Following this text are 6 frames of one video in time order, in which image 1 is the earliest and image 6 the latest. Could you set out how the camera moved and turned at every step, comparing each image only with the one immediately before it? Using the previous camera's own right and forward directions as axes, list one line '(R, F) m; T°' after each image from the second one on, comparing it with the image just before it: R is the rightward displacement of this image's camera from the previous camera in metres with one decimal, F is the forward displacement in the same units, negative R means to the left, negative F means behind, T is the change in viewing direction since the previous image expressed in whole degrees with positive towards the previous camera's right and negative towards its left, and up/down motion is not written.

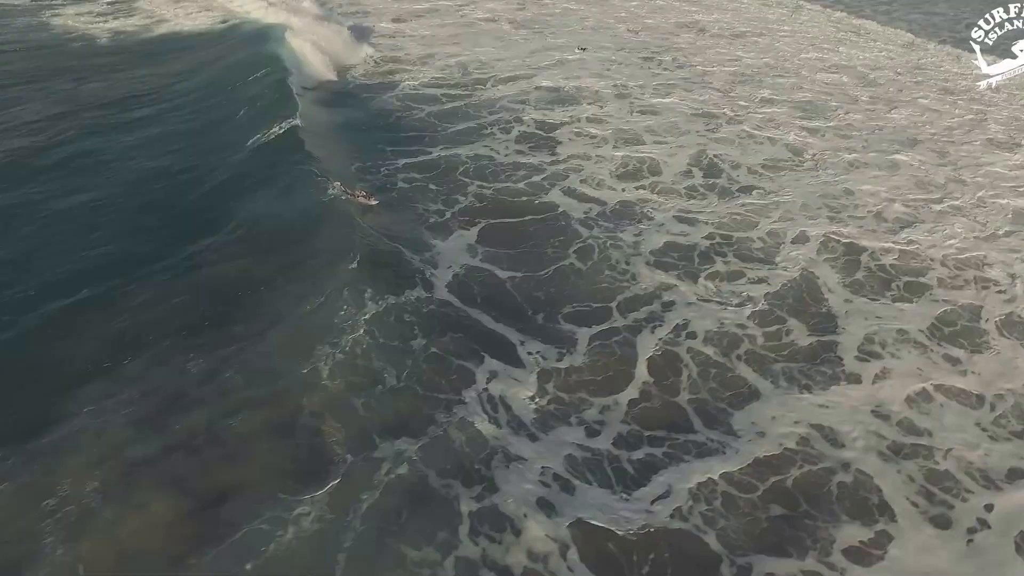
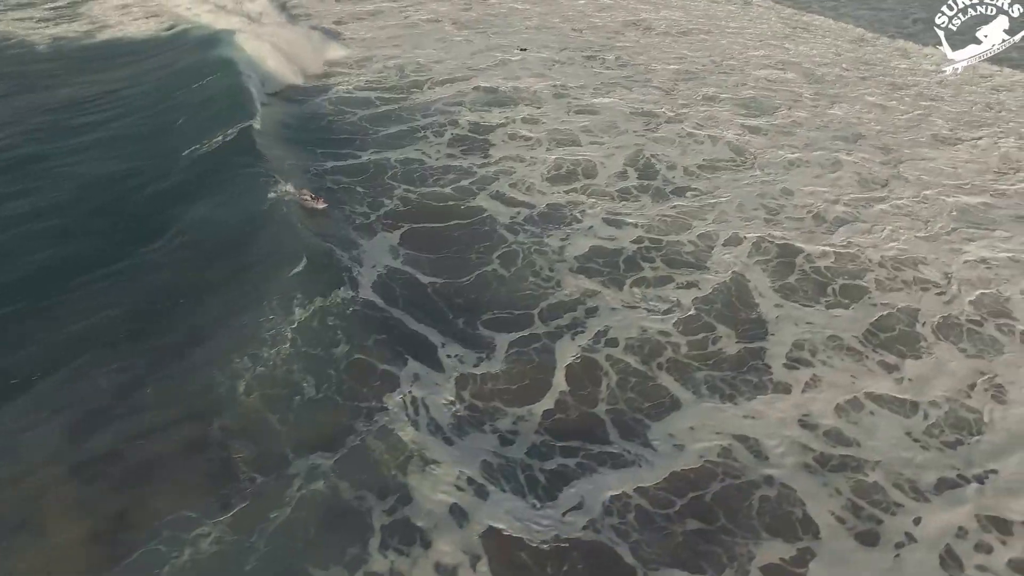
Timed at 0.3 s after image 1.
(+0.6, +0.4) m; +1°
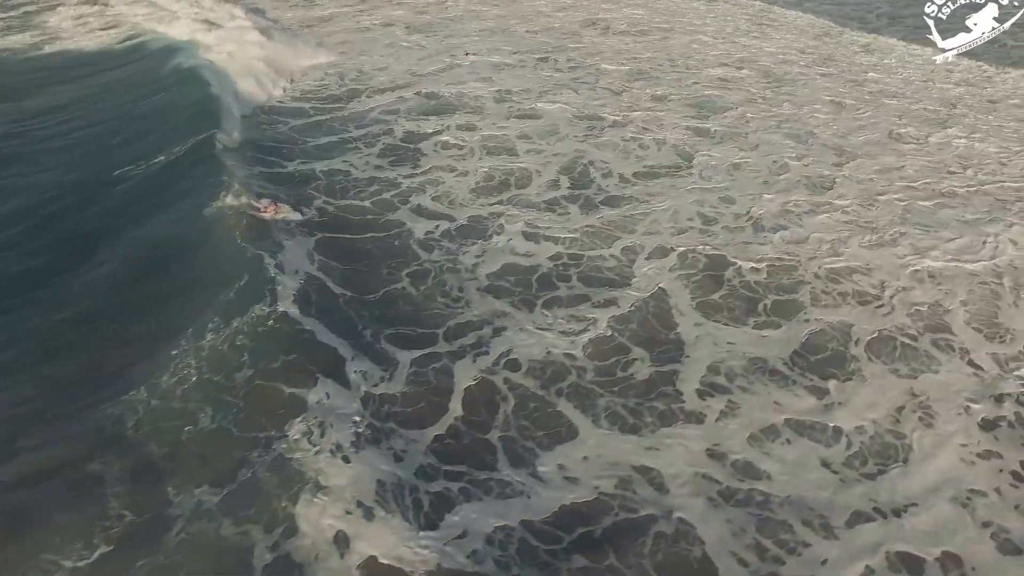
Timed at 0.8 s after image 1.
(+1.0, +0.5) m; -1°
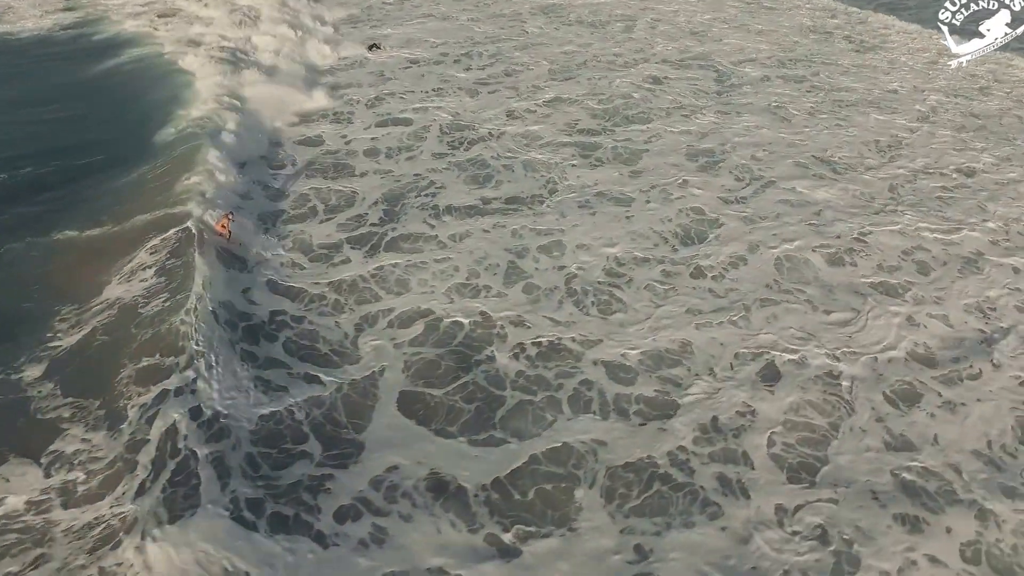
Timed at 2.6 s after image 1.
(+3.4, +2.1) m; -10°
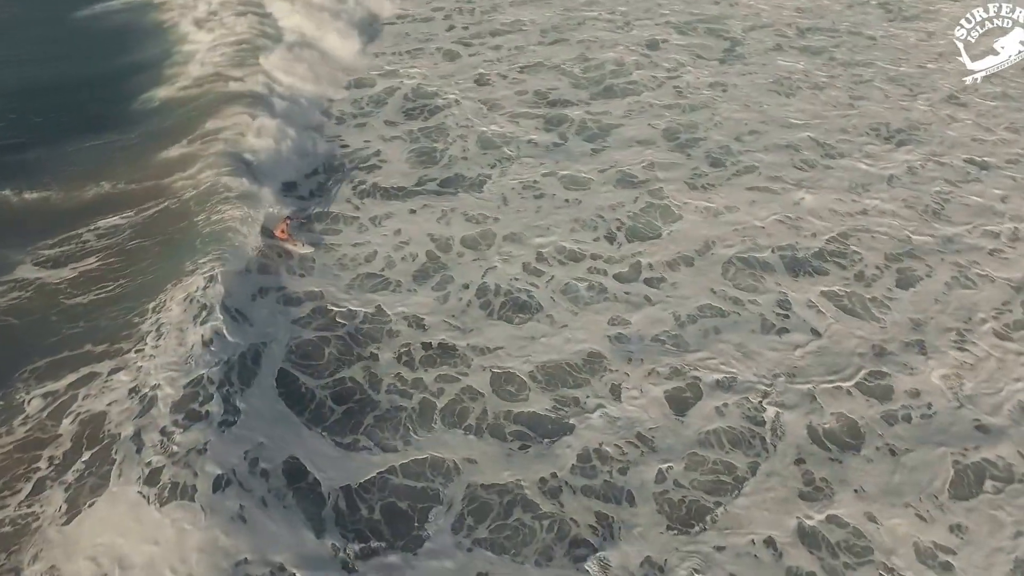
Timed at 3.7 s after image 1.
(+1.3, +0.8) m; -5°
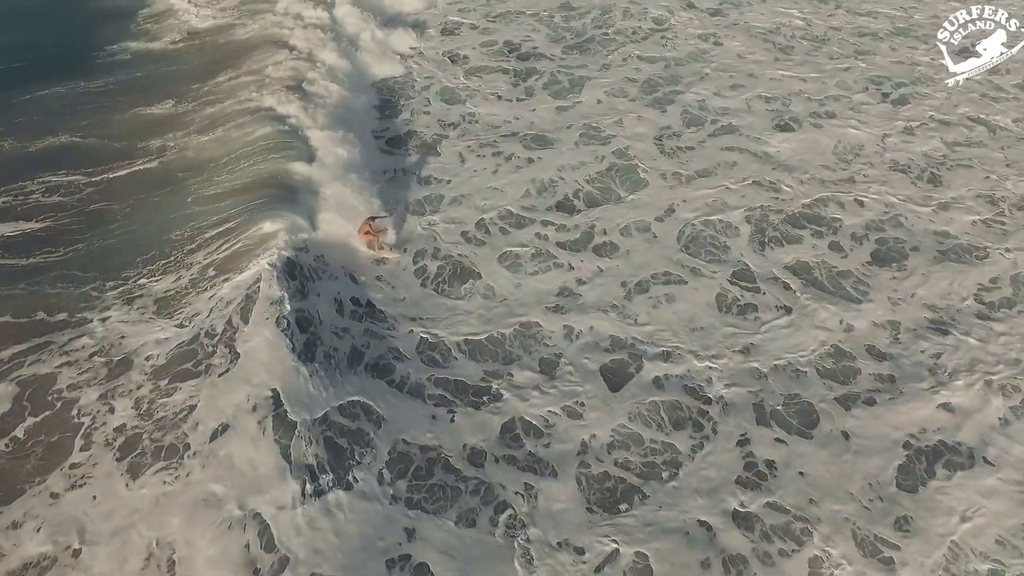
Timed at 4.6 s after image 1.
(+0.7, +0.5) m; -3°
